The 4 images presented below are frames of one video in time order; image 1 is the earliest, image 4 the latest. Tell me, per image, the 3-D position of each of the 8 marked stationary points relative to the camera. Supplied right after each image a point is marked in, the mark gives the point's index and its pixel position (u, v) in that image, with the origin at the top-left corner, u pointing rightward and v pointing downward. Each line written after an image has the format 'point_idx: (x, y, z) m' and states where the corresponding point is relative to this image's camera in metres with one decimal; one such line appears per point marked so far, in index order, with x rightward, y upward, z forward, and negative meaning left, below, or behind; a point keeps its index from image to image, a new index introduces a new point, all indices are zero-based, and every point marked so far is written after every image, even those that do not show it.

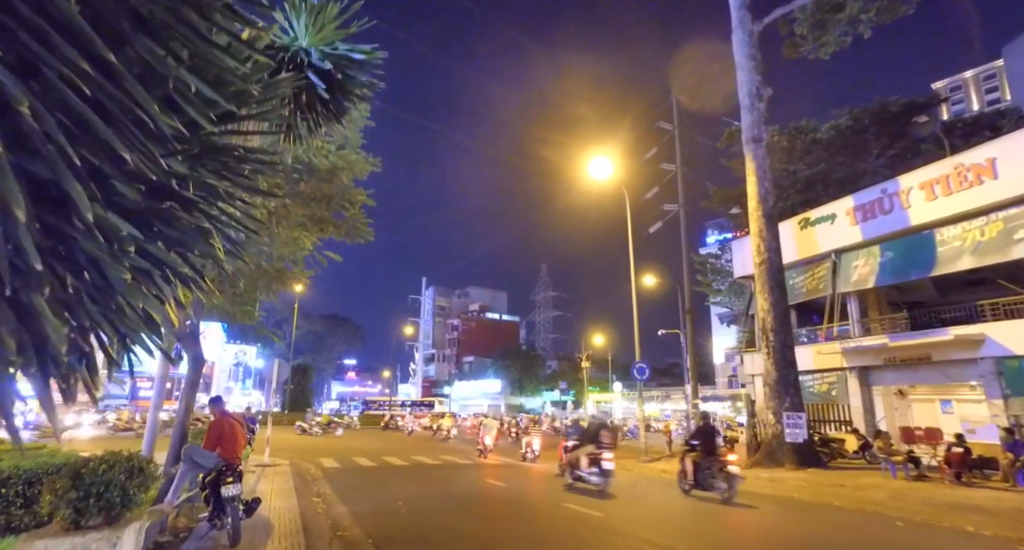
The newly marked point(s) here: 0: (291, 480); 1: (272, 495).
0: (-5.3, -5.0, +13.9) m
1: (-4.6, -4.3, +11.1) m
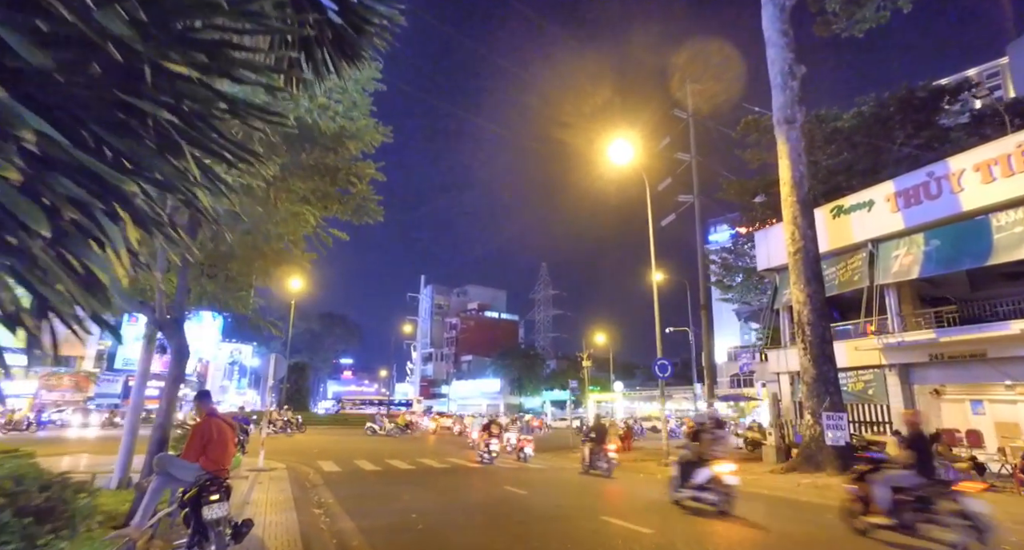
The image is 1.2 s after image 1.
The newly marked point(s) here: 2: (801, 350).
0: (-4.9, -4.7, +12.5) m
1: (-4.2, -4.0, +9.8) m
2: (+7.9, -2.1, +15.8) m
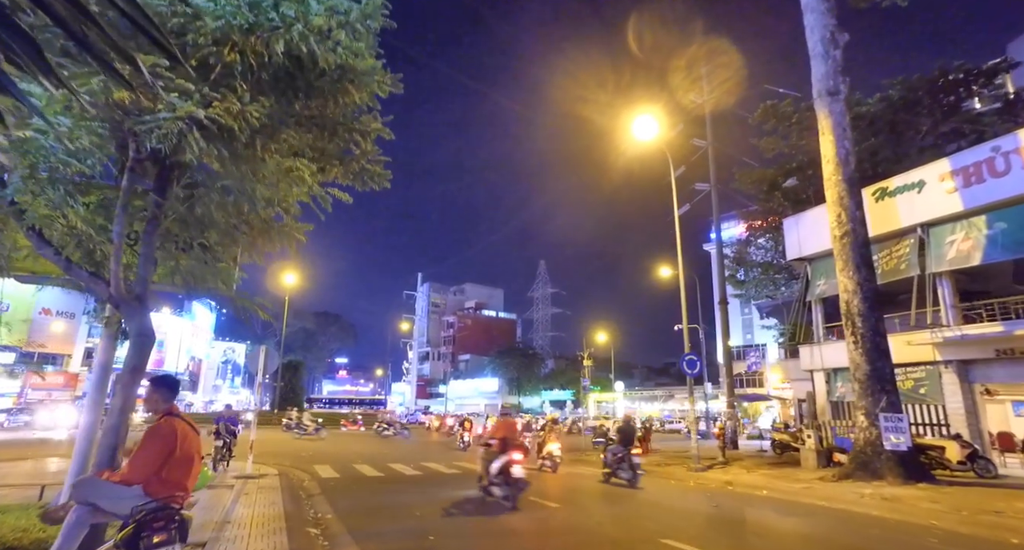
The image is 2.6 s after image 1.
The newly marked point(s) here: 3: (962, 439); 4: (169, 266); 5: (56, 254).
0: (-4.4, -4.3, +10.9) m
1: (-3.7, -3.6, +8.1) m
2: (+8.4, -1.7, +14.2) m
3: (+11.0, -4.0, +14.0) m
4: (-5.3, +0.1, +8.8) m
5: (-5.4, +0.3, +6.7) m
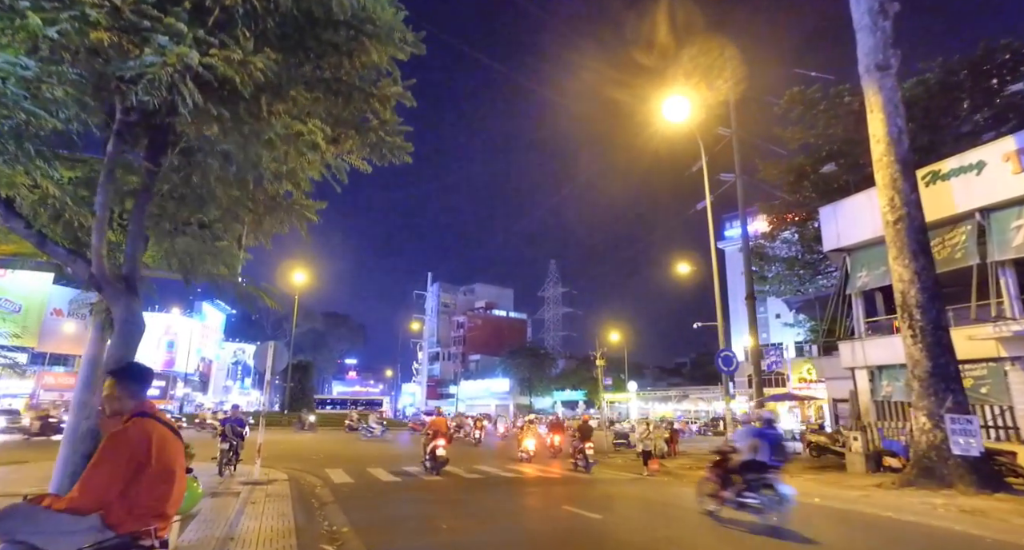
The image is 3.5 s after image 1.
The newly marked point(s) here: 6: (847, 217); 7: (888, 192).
0: (-3.8, -4.1, +9.9) m
1: (-3.1, -3.3, +7.1) m
2: (+9.0, -1.4, +13.1) m
3: (+11.7, -3.7, +12.8) m
4: (-4.8, +0.4, +7.9) m
5: (-4.9, +0.5, +5.8) m
6: (+10.9, +1.9, +18.9) m
7: (+9.3, +2.1, +14.1) m
